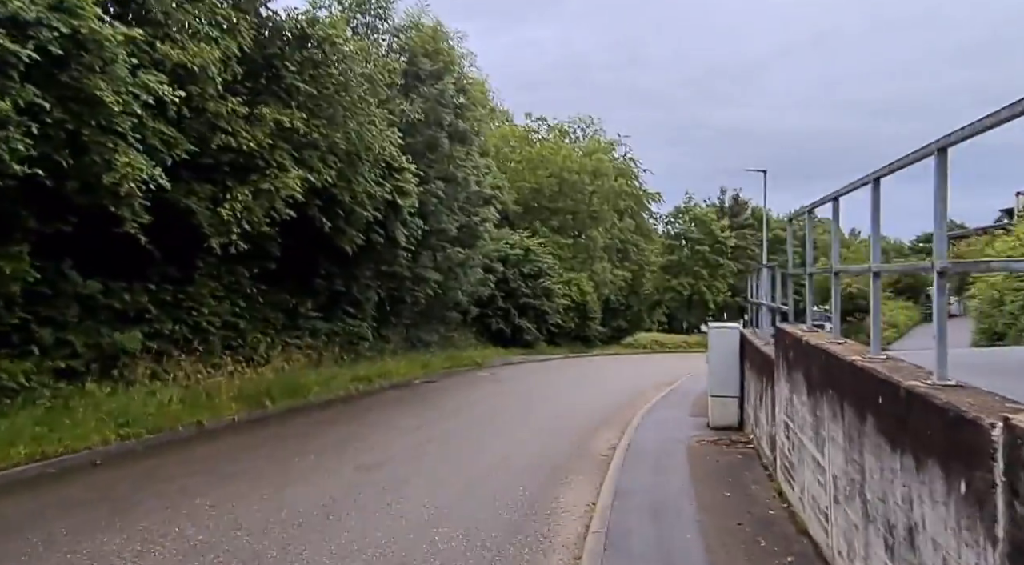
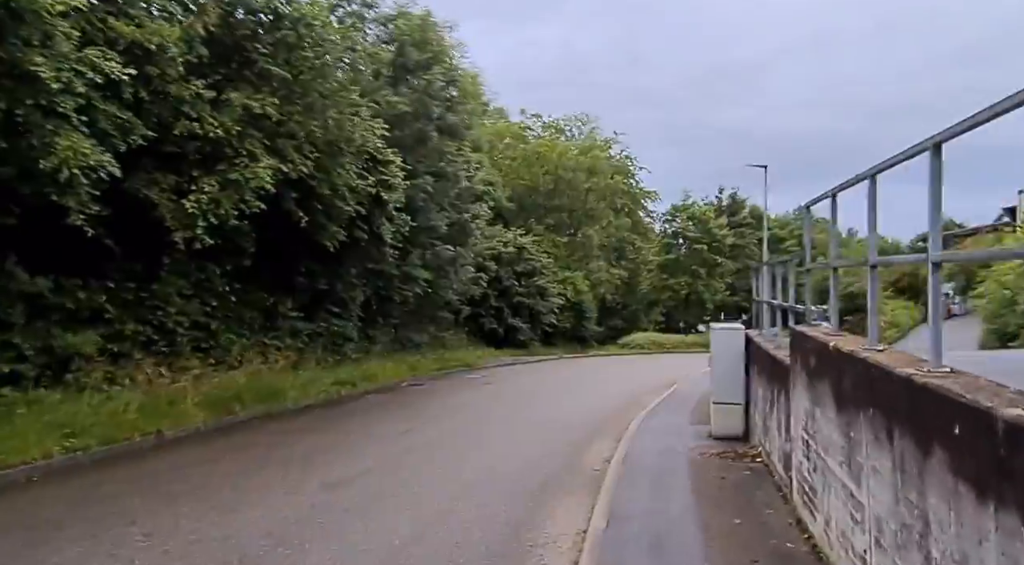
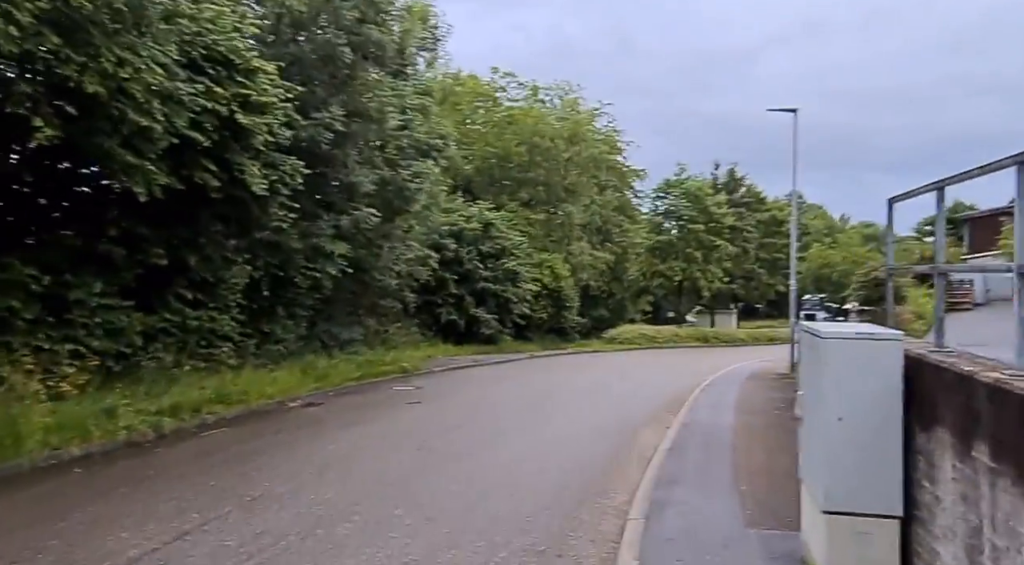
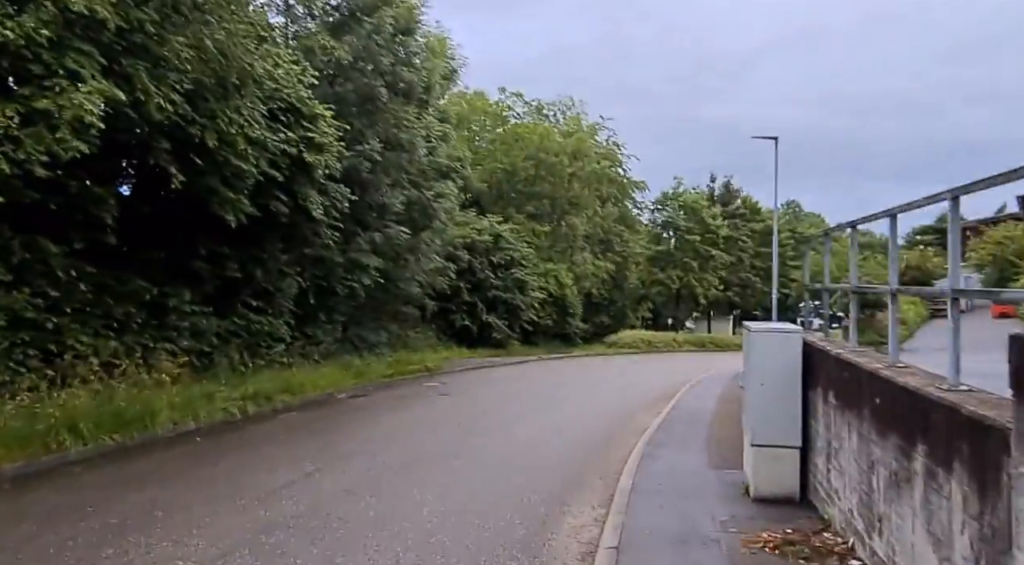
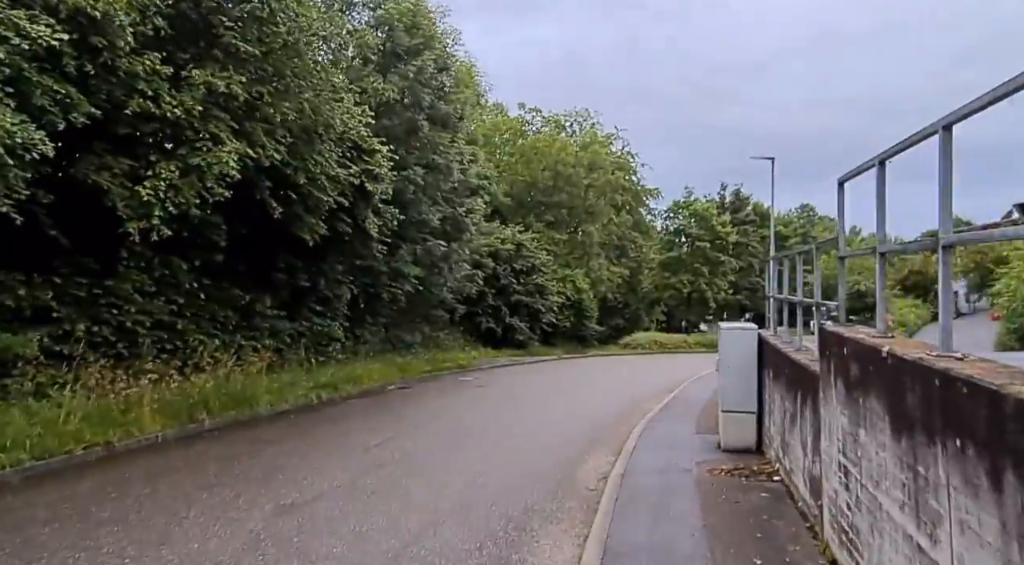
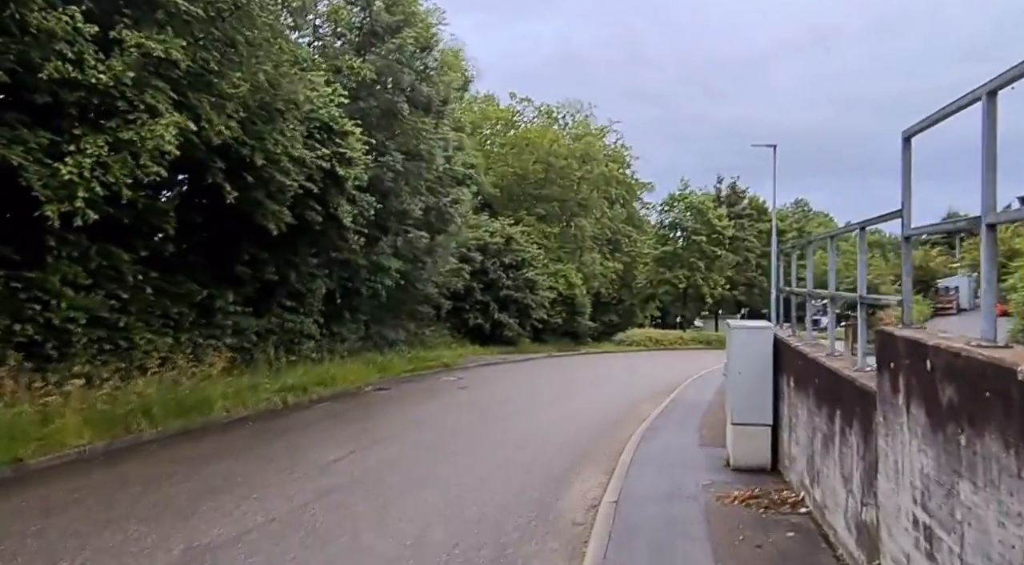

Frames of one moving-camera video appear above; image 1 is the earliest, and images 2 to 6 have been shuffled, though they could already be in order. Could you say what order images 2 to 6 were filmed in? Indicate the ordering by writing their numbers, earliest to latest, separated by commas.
2, 5, 6, 4, 3
